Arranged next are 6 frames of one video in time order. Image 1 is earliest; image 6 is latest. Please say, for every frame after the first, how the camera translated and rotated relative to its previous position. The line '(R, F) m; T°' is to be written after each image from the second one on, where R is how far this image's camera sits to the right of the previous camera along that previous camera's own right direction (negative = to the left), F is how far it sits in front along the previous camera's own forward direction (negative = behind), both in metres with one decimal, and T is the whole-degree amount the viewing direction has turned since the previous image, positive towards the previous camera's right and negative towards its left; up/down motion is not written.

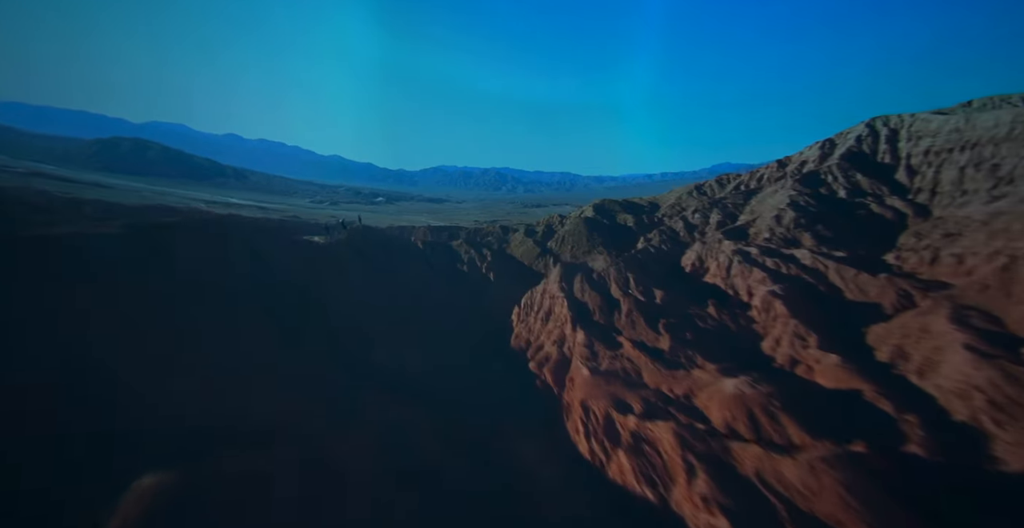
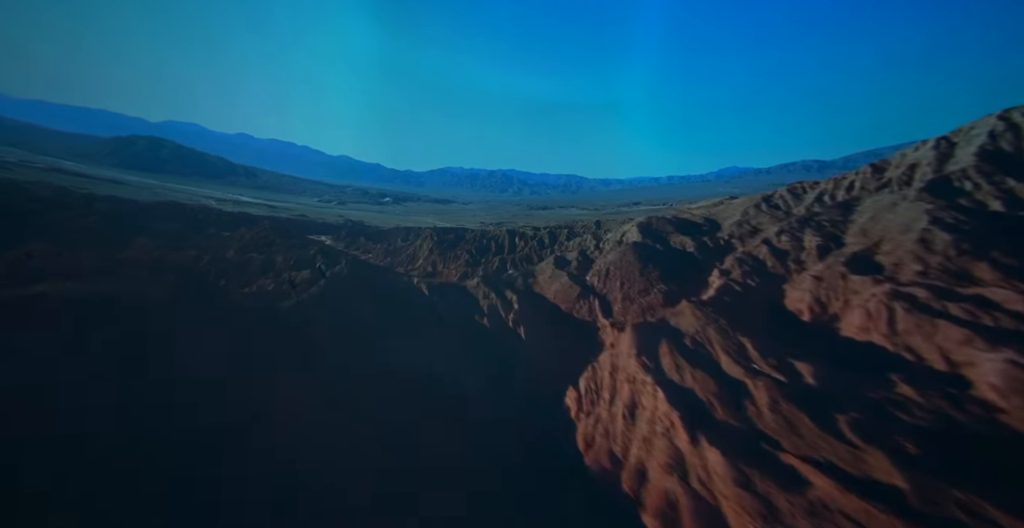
(-0.3, +0.8) m; -1°
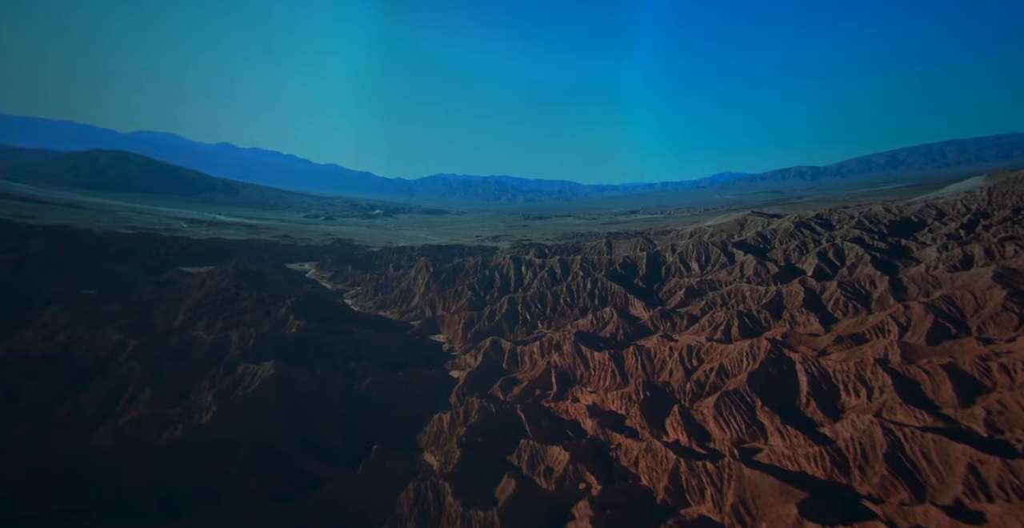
(-3.7, +9.6) m; +2°
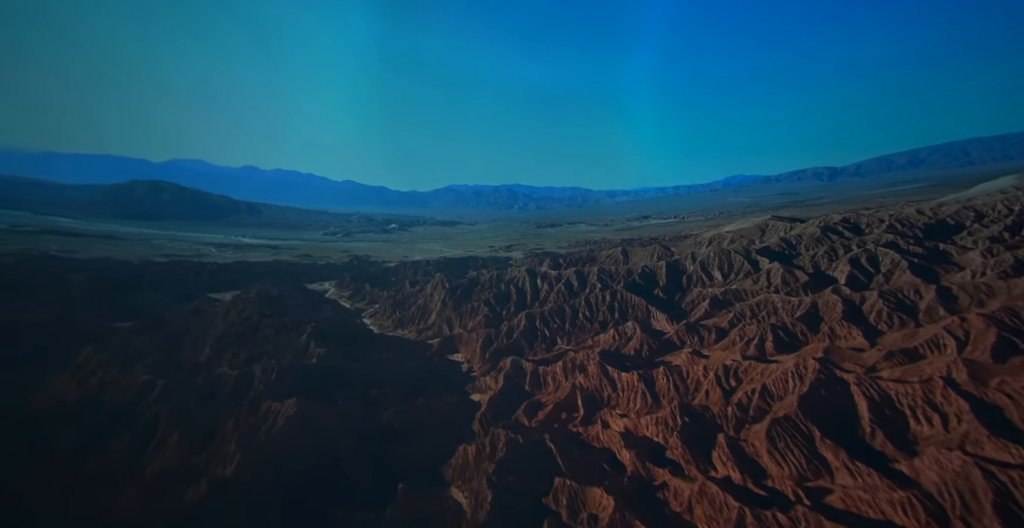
(-1.0, +1.9) m; -1°
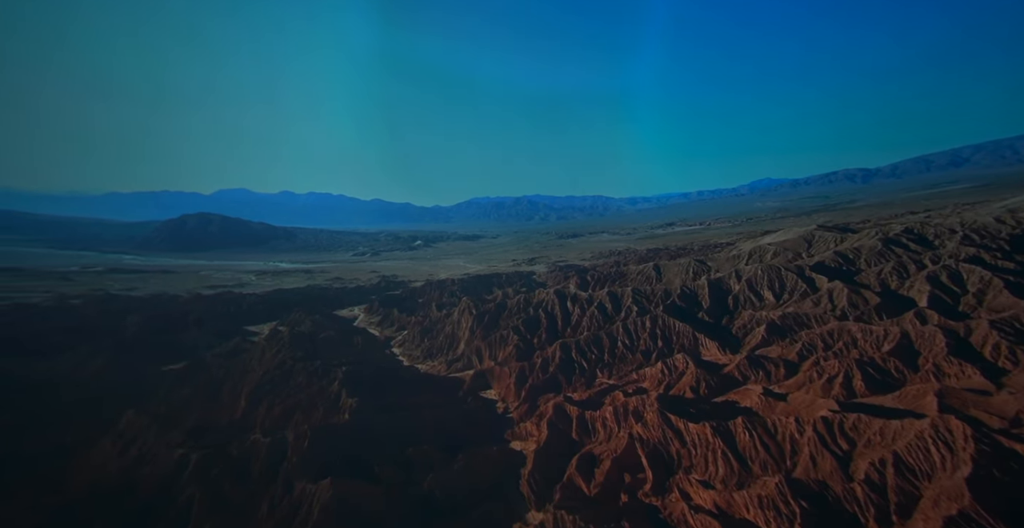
(-2.9, +5.6) m; -1°
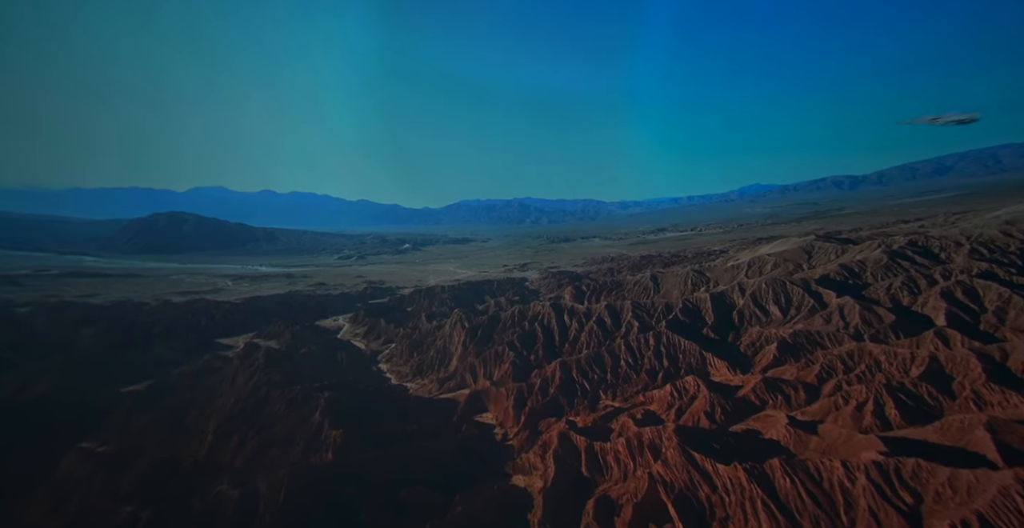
(-1.9, +4.2) m; +2°
